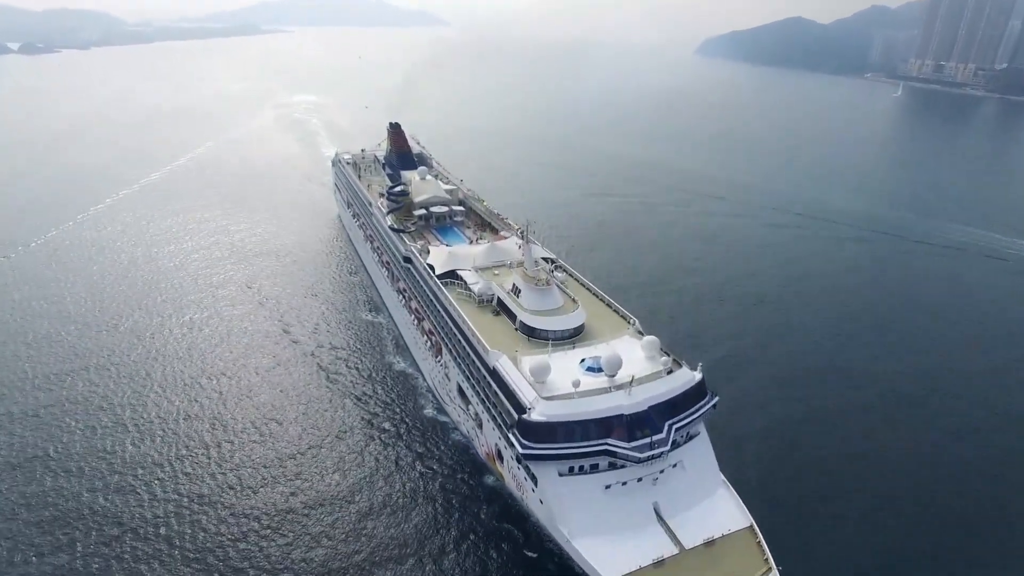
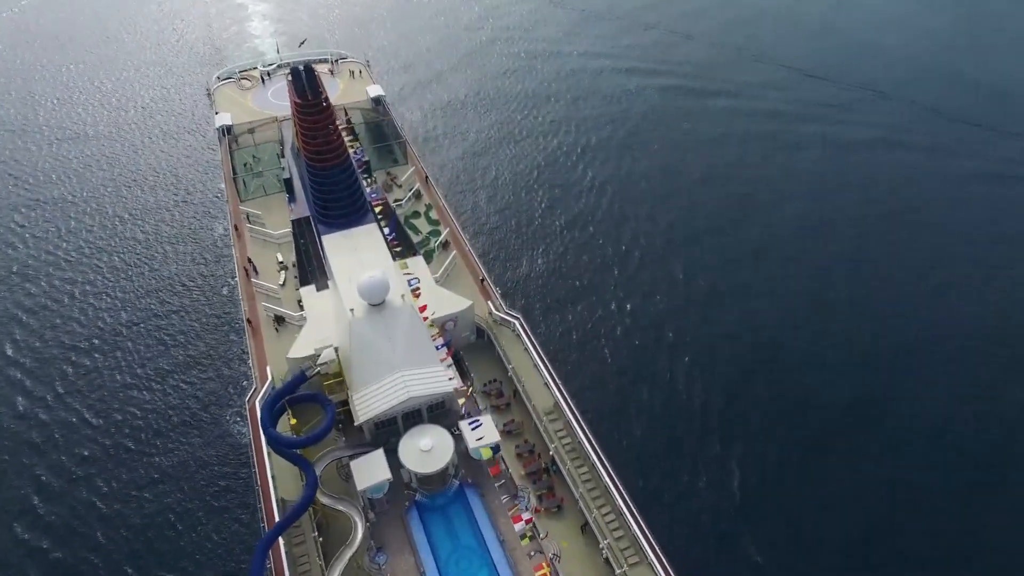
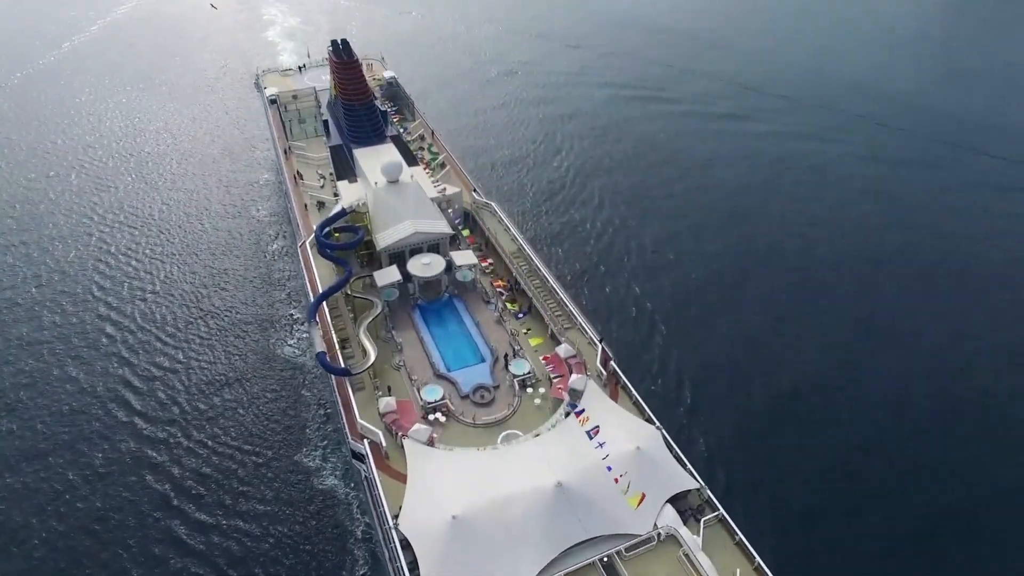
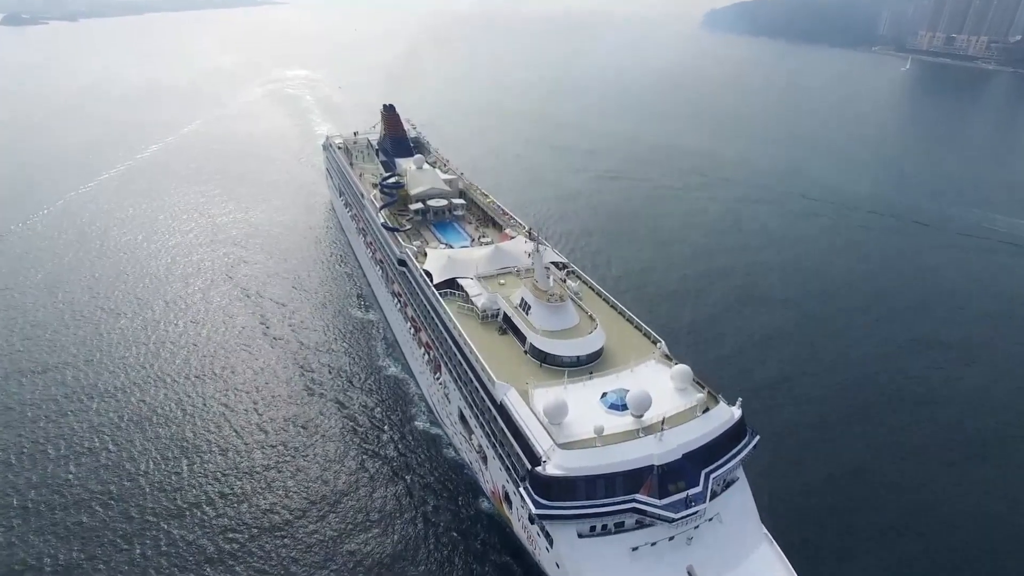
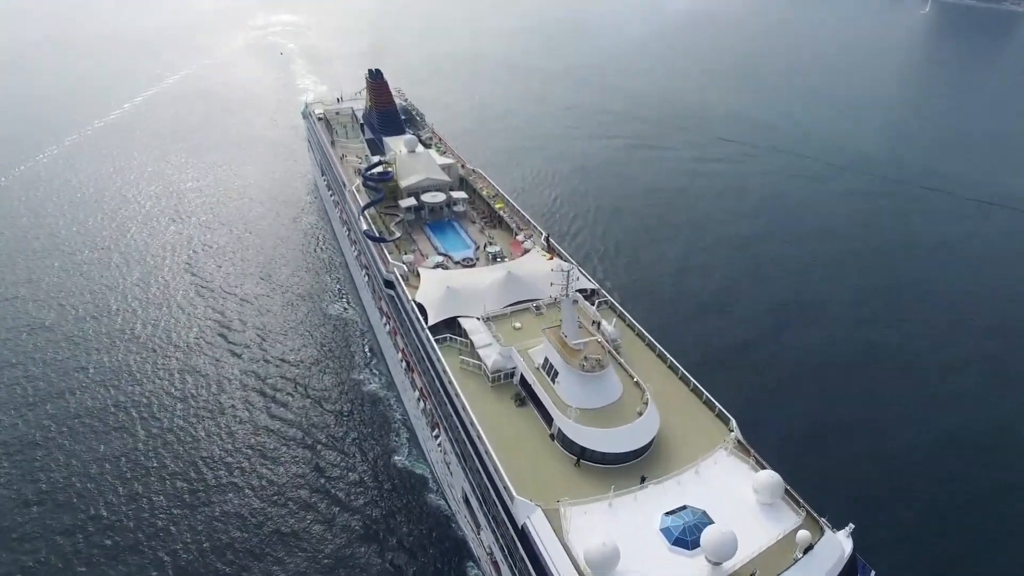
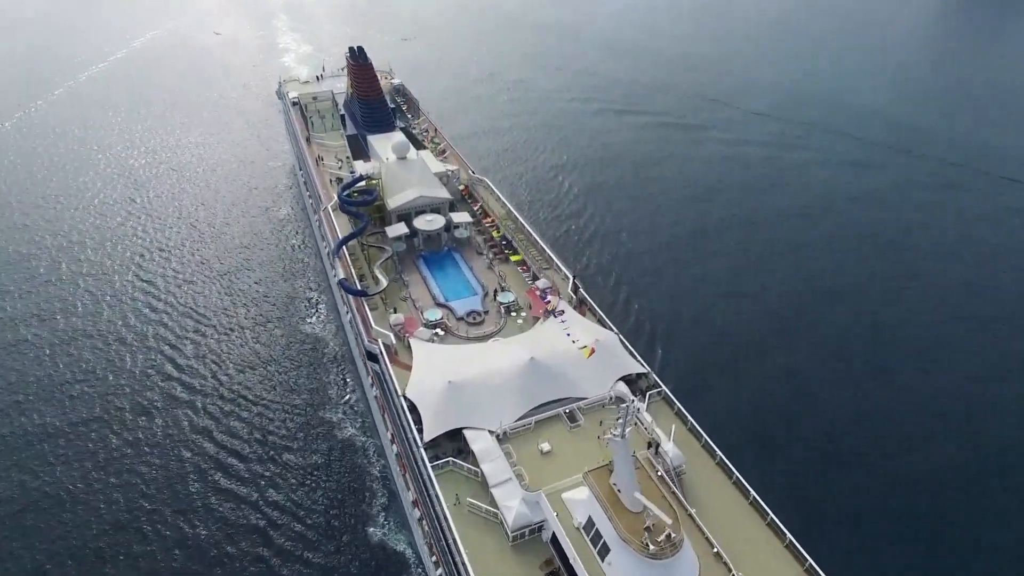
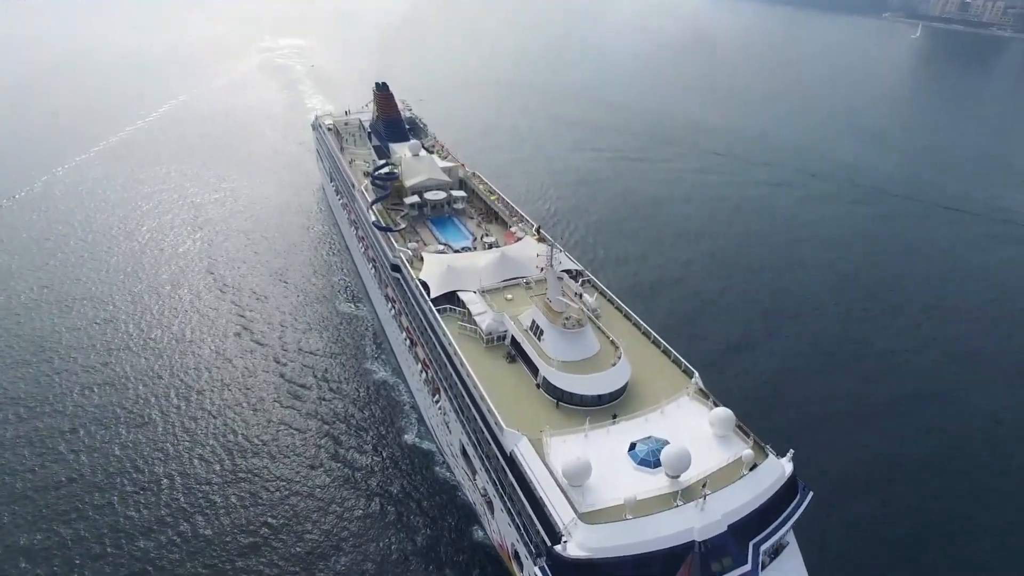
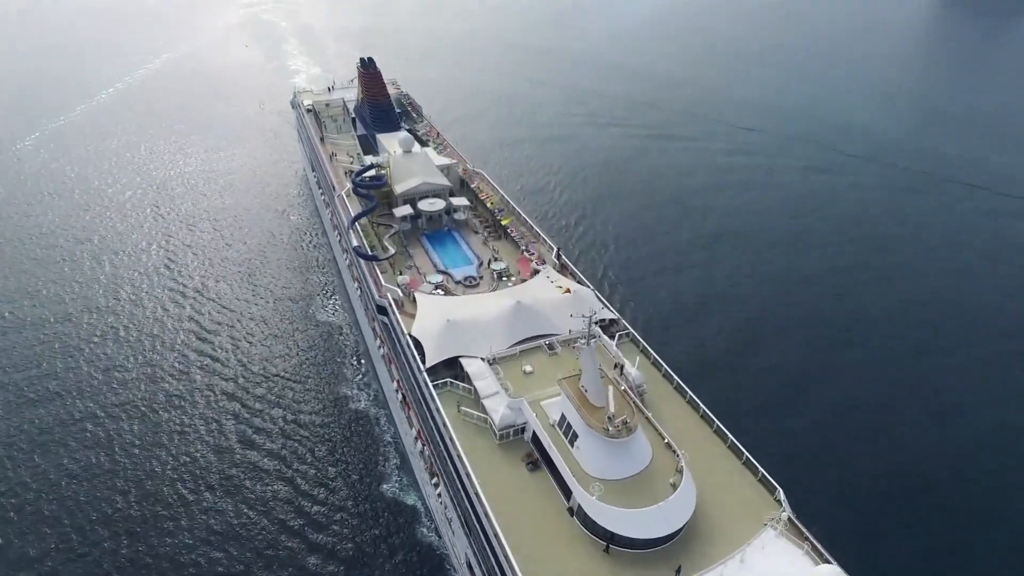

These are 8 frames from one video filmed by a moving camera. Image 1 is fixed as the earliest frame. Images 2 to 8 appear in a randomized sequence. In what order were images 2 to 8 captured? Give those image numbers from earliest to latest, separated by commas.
4, 7, 5, 8, 6, 3, 2
